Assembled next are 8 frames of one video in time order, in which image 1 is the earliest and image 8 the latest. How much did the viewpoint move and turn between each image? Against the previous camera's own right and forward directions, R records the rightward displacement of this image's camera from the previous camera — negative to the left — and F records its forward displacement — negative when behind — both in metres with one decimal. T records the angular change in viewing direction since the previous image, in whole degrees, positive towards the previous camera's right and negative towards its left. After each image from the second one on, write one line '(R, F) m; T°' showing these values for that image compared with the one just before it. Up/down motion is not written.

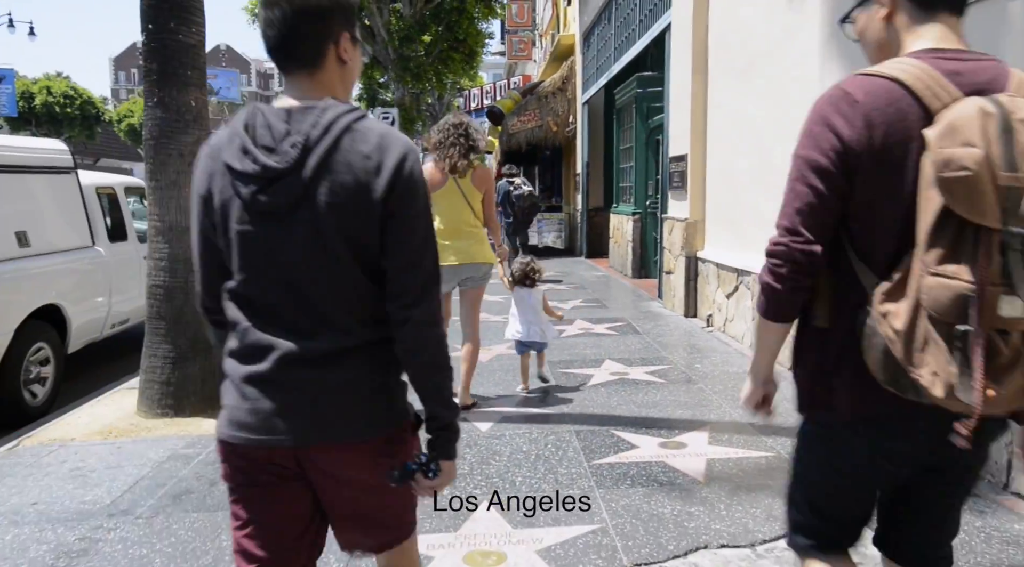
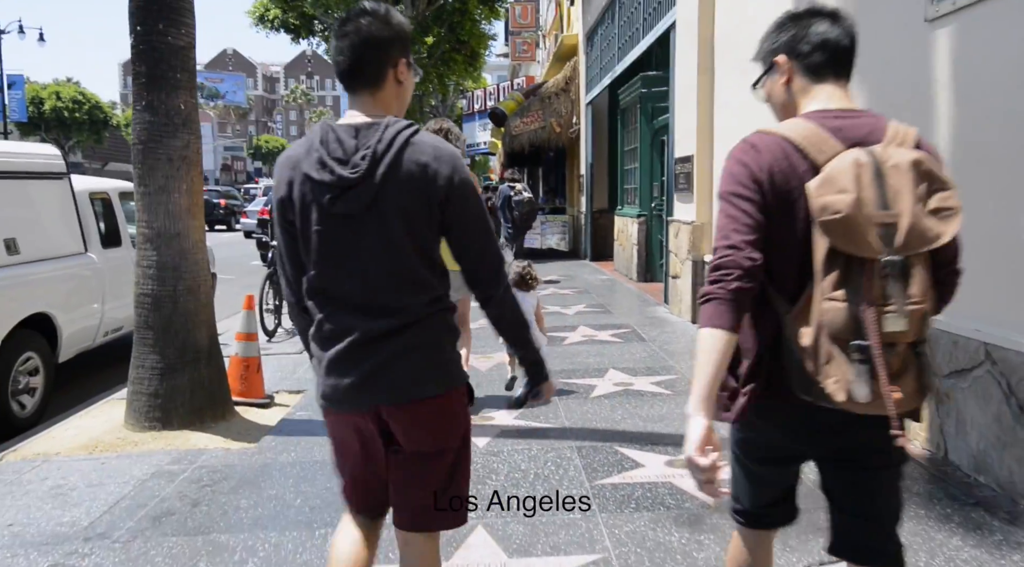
(0.0, +0.2) m; -1°
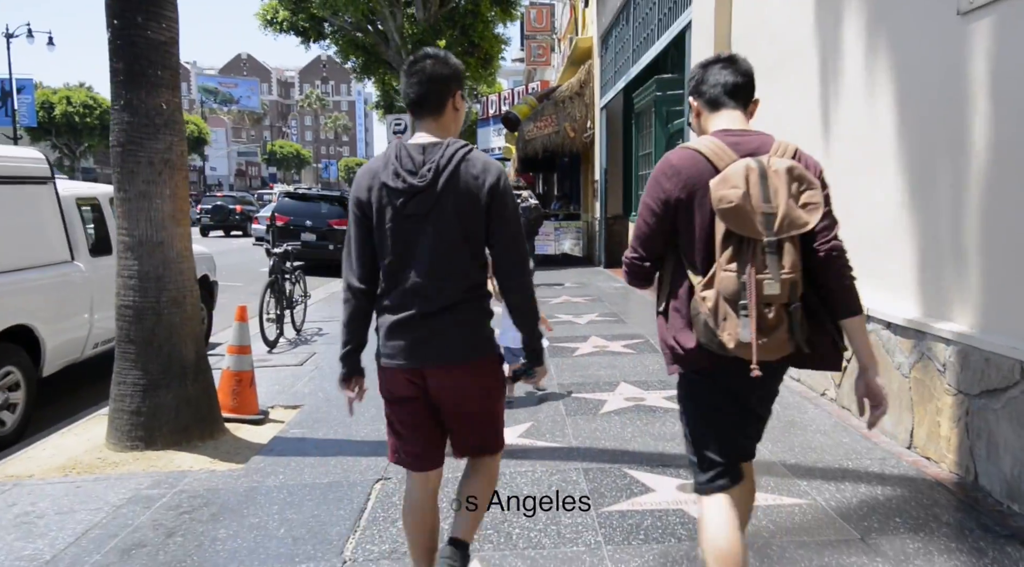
(+0.1, +0.3) m; -1°
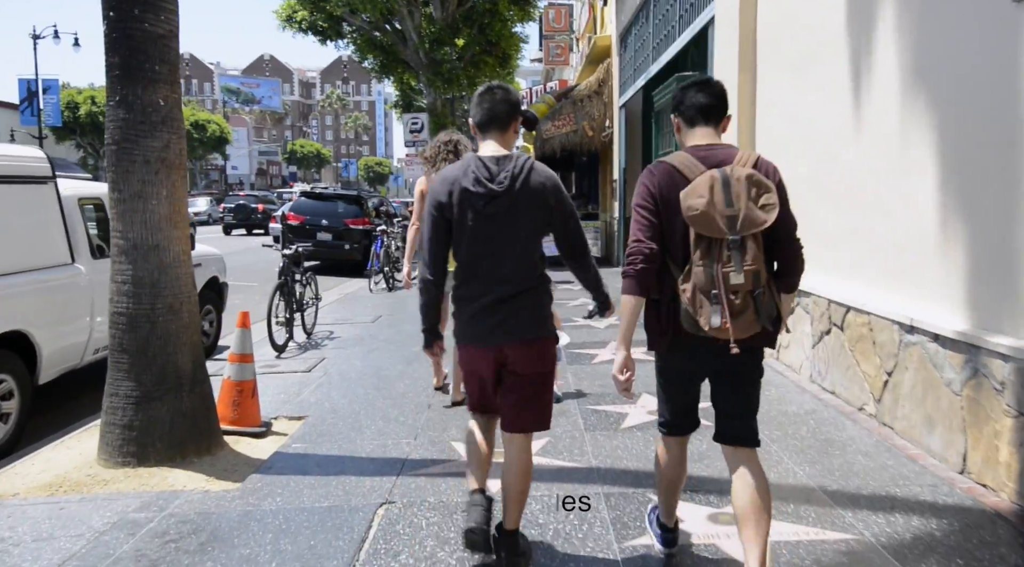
(0.0, +0.3) m; -1°
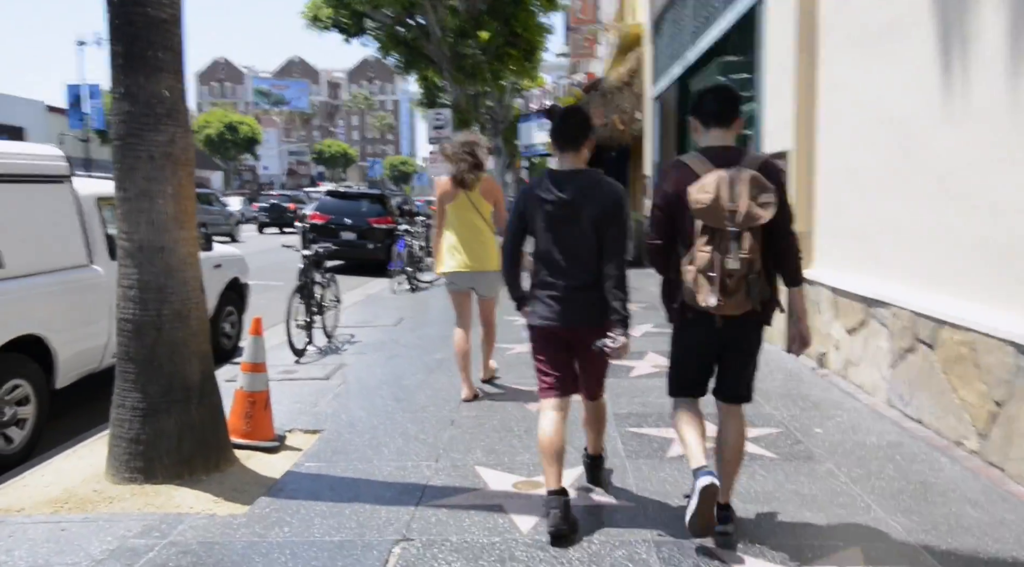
(-0.1, +0.3) m; -2°
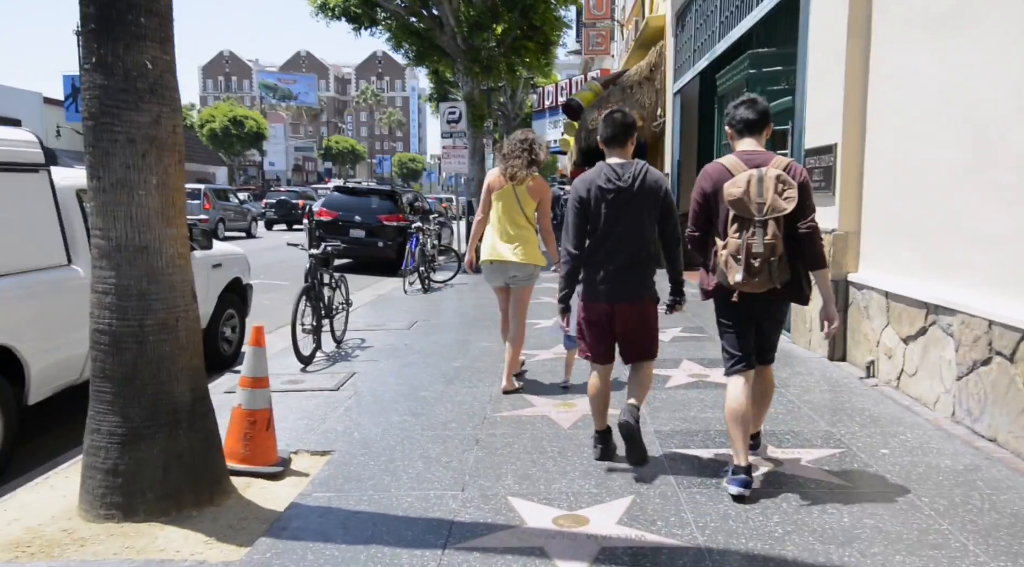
(-0.1, +0.5) m; -1°
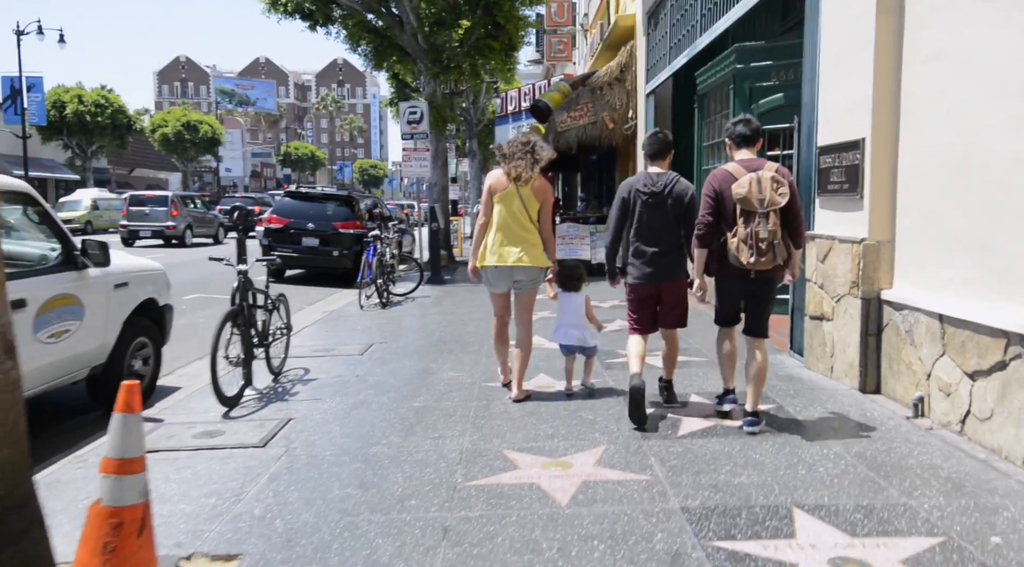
(-0.1, +1.2) m; +3°
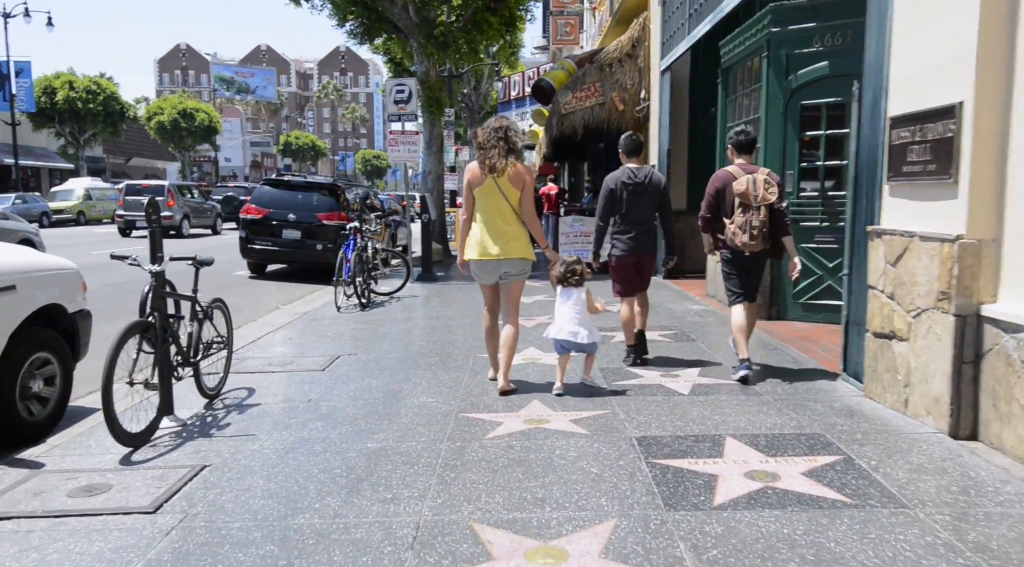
(+0.1, +1.3) m; -1°
